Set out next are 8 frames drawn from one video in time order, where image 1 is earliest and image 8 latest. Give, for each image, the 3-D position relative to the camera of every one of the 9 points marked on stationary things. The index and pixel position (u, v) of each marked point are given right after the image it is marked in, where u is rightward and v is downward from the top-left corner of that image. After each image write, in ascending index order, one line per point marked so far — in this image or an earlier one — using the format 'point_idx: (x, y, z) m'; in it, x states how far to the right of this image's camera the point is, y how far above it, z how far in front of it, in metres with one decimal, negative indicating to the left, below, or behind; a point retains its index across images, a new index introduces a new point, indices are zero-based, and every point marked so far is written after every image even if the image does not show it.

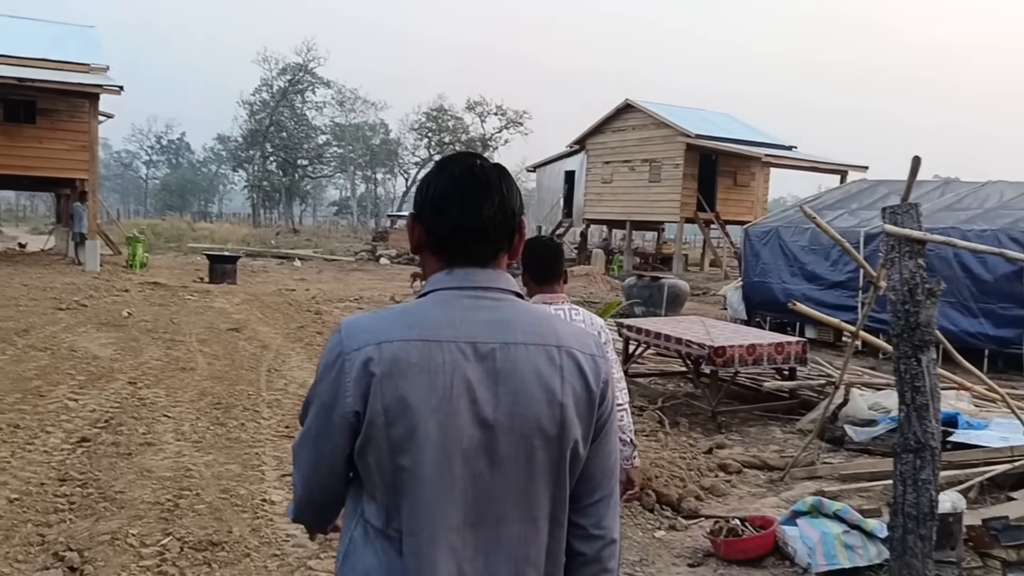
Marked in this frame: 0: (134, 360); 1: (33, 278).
0: (-3.7, -0.7, +8.7) m
1: (-8.3, +0.2, +15.4) m
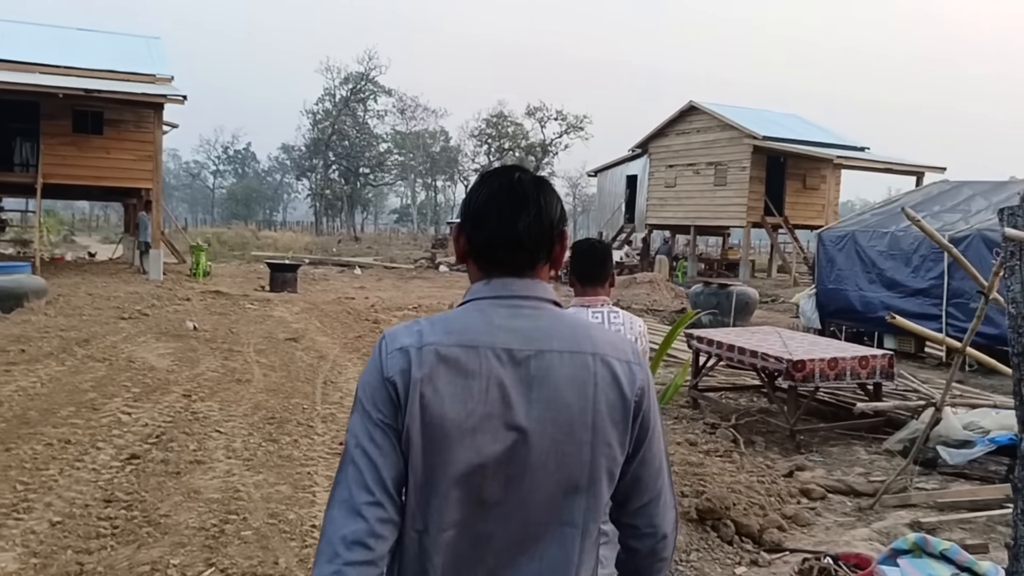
0: (-3.1, -0.8, +8.5) m
1: (-7.2, 0.0, +15.6) m
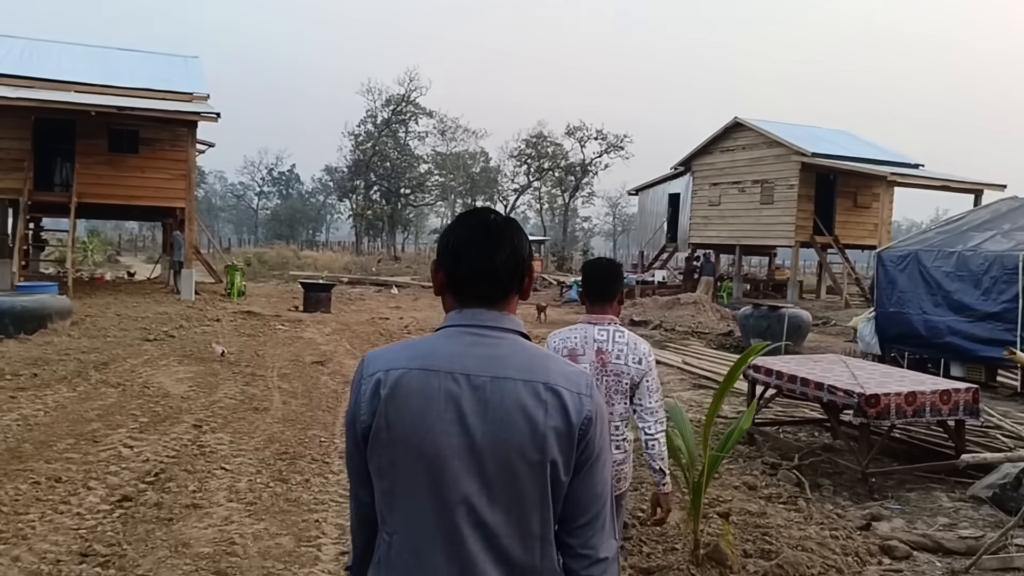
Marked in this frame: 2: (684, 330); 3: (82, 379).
0: (-2.7, -1.0, +8.0) m
1: (-6.6, -0.3, +15.3) m
2: (+3.2, -0.8, +16.5) m
3: (-4.1, -0.9, +8.6) m
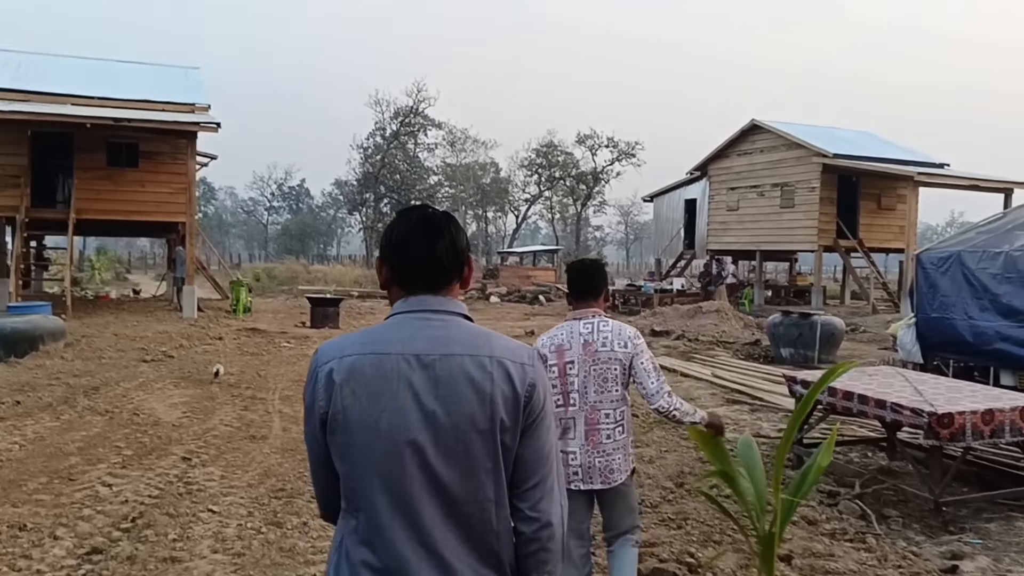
0: (-2.6, -1.1, +7.4) m
1: (-6.3, -0.6, +14.7) m
2: (+3.4, -0.9, +15.8) m
3: (-4.0, -1.1, +8.0) m
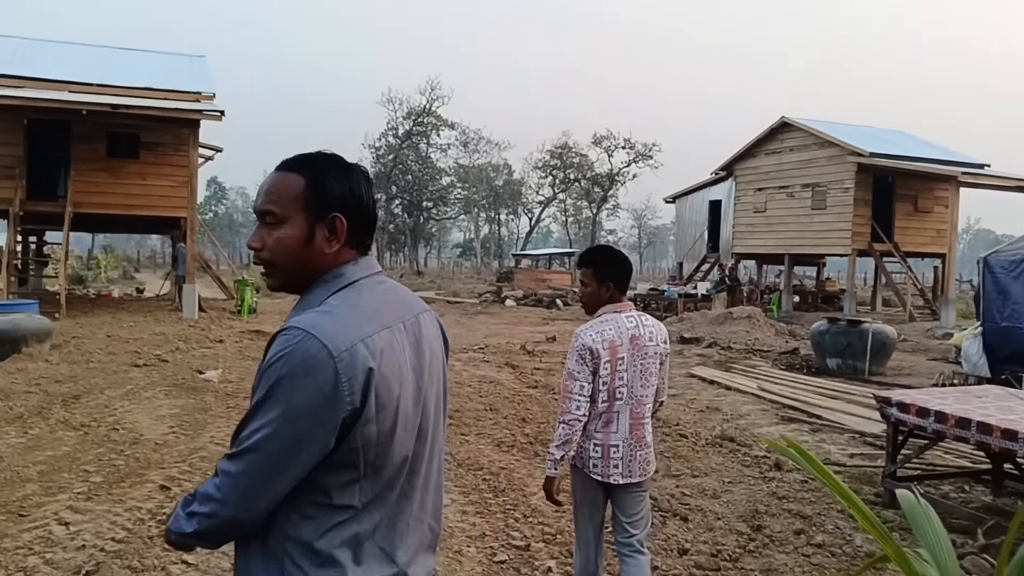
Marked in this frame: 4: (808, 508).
0: (-2.3, -1.1, +6.4) m
1: (-6.0, -0.6, +13.7) m
2: (+3.8, -1.0, +14.7) m
3: (-3.7, -1.0, +7.0) m
4: (+1.8, -1.3, +5.3) m
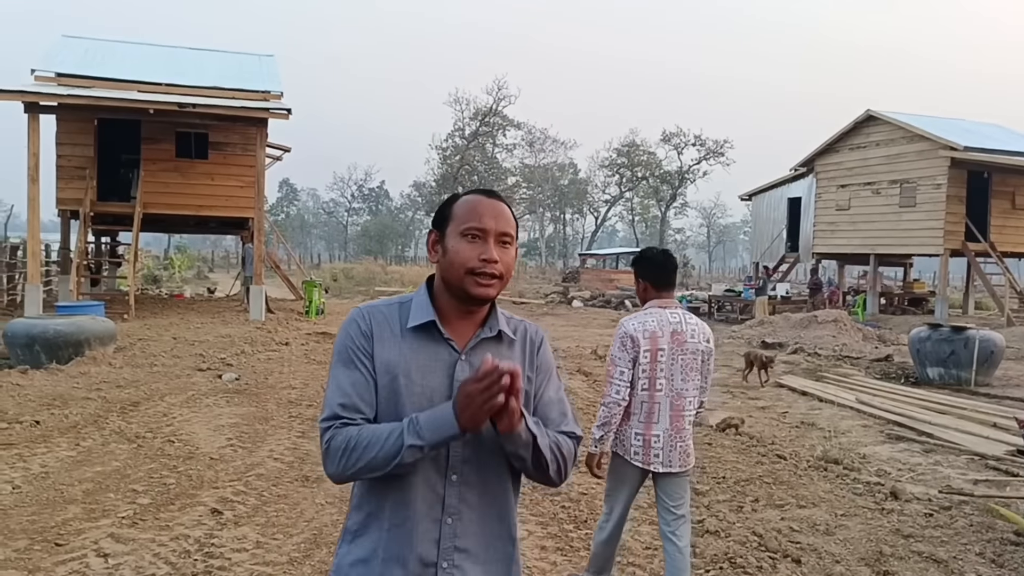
0: (-1.8, -1.1, +6.0) m
1: (-4.9, -0.6, +13.6) m
2: (+4.9, -1.0, +13.8) m
3: (-3.1, -1.1, +6.7) m
4: (+2.2, -1.3, +4.6) m
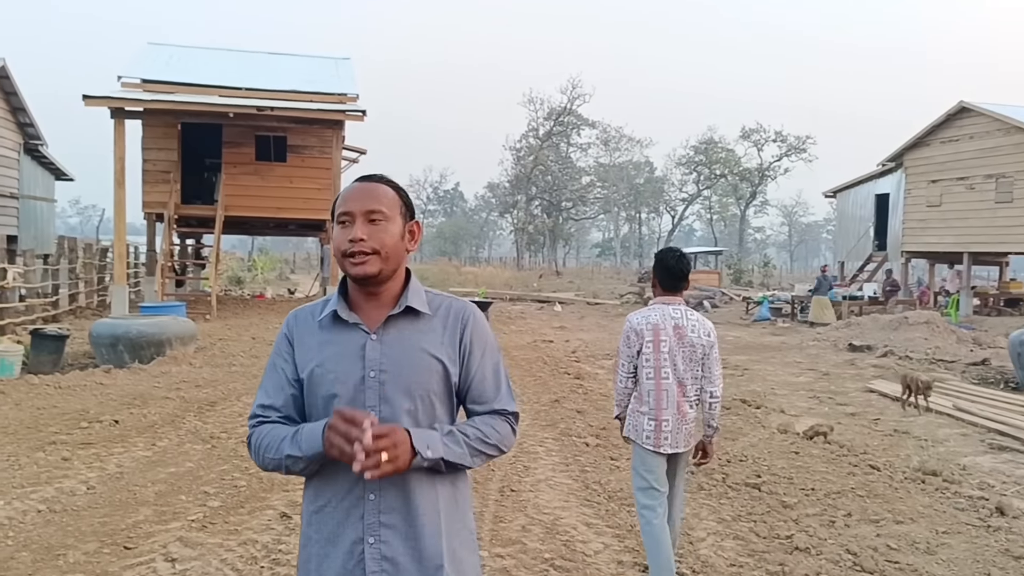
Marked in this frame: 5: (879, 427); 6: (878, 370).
0: (-1.3, -1.2, +5.9) m
1: (-3.7, -0.6, +13.7) m
2: (+6.0, -1.0, +13.2) m
3: (-2.6, -1.1, +6.7) m
4: (+2.6, -1.3, +4.2) m
5: (+3.2, -1.2, +7.8) m
6: (+4.8, -1.1, +11.7) m
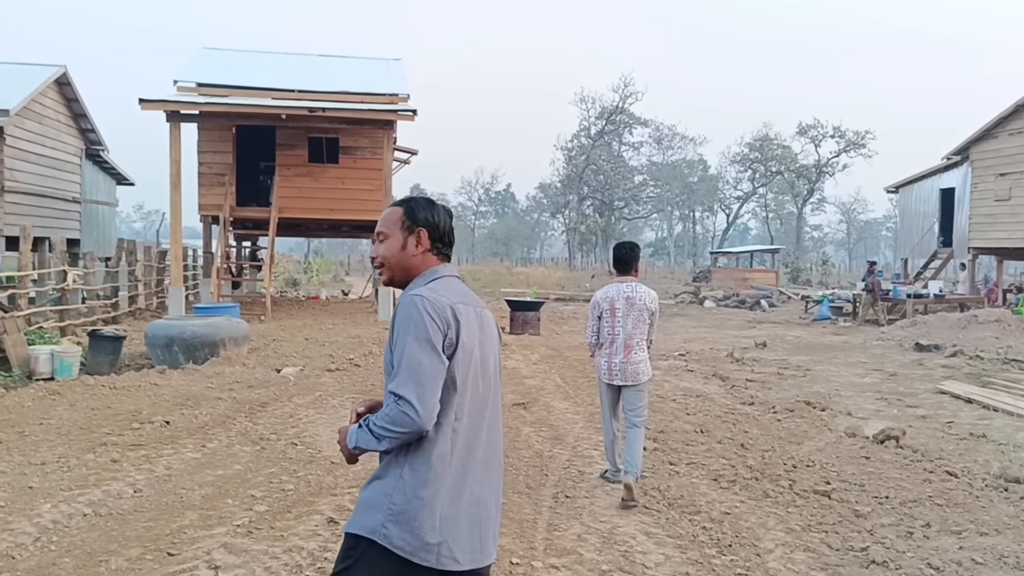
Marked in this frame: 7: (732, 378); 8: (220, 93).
0: (-0.9, -1.1, +5.8) m
1: (-2.9, -0.7, +13.7) m
2: (+6.8, -1.0, +12.6) m
3: (-2.2, -1.1, +6.6) m
4: (+2.8, -1.3, +3.8) m
5: (+3.6, -1.2, +7.4) m
6: (+5.5, -1.0, +11.2) m
7: (+2.6, -1.1, +10.4) m
8: (-5.2, +3.5, +15.8) m
